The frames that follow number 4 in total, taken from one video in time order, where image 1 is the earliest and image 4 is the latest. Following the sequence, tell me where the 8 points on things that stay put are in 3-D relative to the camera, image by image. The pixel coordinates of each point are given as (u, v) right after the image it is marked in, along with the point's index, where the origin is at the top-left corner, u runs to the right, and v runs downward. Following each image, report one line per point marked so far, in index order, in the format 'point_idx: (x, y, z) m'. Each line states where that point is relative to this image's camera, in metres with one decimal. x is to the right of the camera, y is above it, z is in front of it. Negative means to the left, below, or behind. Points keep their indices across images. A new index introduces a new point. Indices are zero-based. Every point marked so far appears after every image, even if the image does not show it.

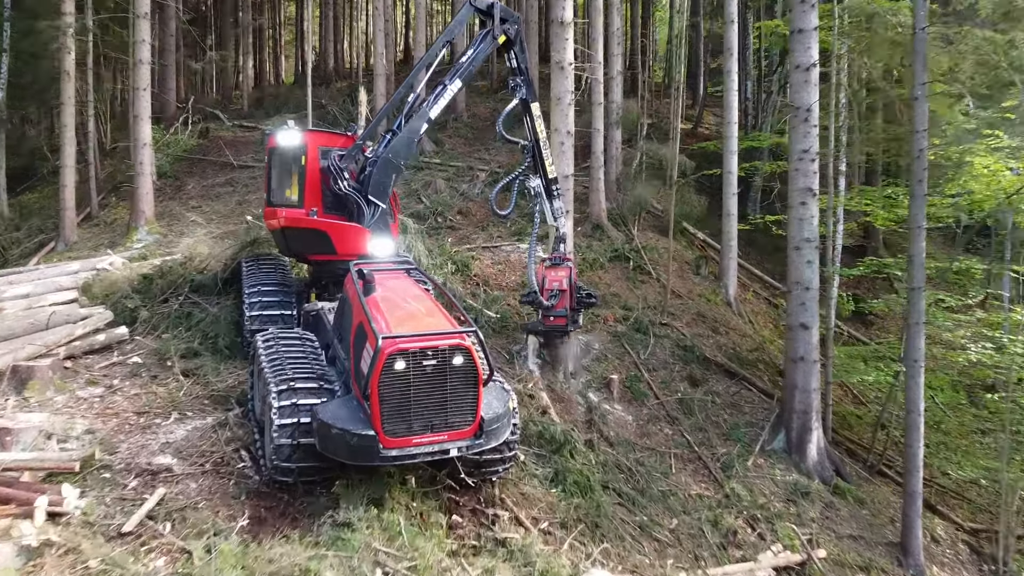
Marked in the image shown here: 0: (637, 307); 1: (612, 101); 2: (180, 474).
0: (+1.8, -0.3, +9.4) m
1: (+1.8, +3.4, +12.0) m
2: (-2.5, -1.4, +5.1) m
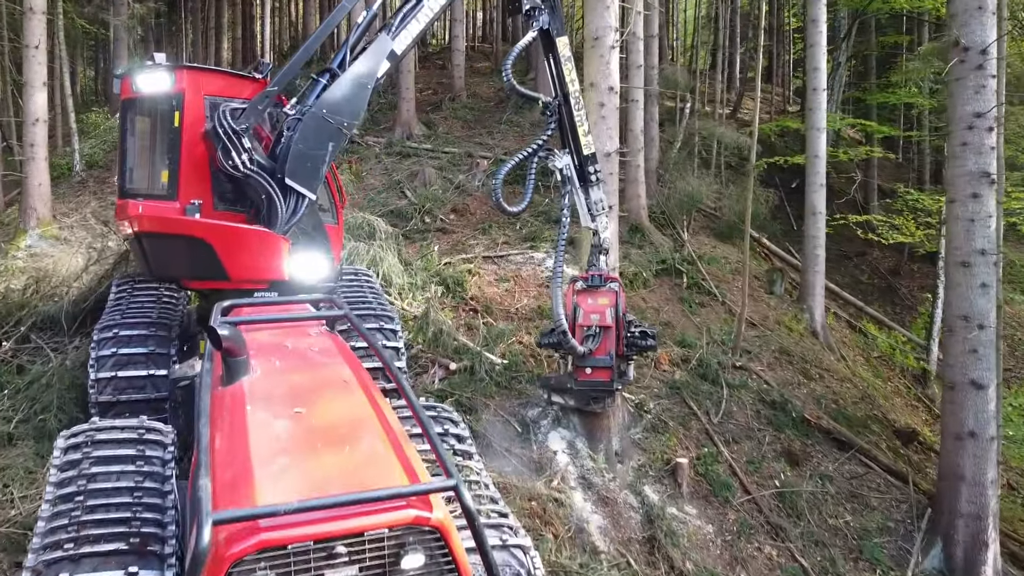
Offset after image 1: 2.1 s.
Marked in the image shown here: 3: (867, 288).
0: (+1.9, -0.5, +6.7) m
1: (+1.9, +3.1, +9.3) m
2: (-2.4, -1.7, +2.4) m
3: (+6.2, 0.0, +11.7) m
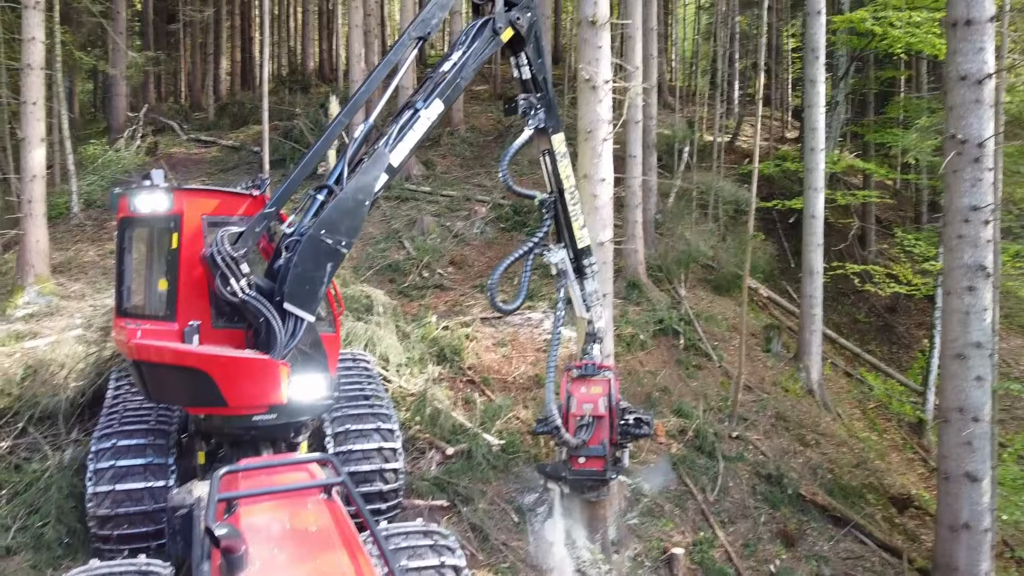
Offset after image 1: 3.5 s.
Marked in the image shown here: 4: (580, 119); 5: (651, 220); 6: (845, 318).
0: (+1.9, -1.2, +6.7) m
1: (+1.9, +2.4, +9.3) m
2: (-2.4, -2.4, +2.4) m
3: (+6.2, -0.7, +11.7) m
4: (+0.5, +1.3, +5.1) m
5: (+1.9, +0.9, +9.0) m
6: (+5.8, -0.5, +11.7) m
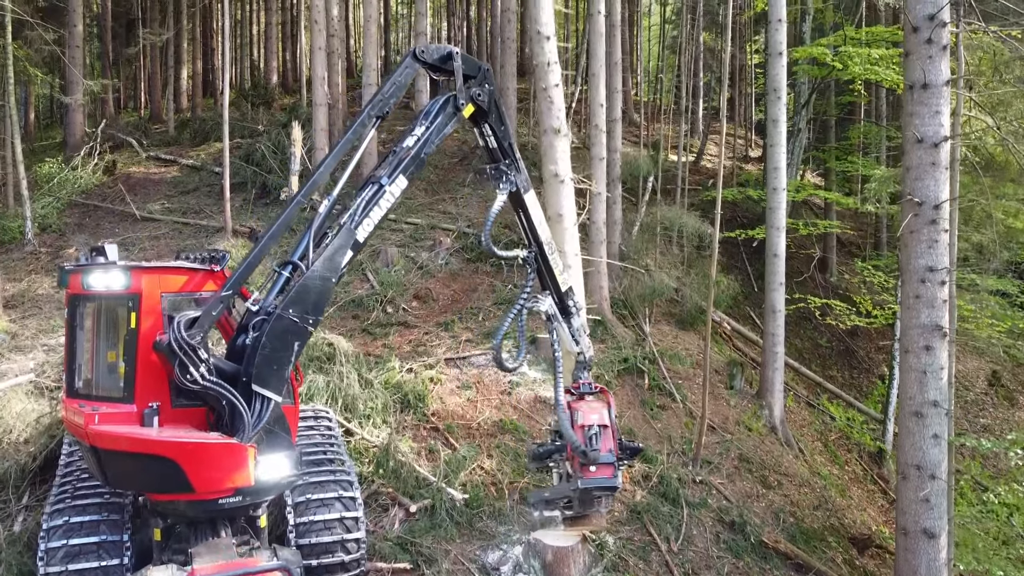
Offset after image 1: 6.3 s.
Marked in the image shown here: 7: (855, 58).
0: (+1.5, -1.7, +6.8) m
1: (+1.5, +1.9, +9.3) m
2: (-2.6, -2.8, +2.2) m
3: (+5.6, -1.2, +11.9) m
4: (+0.3, +0.8, +5.1) m
5: (+1.5, +0.5, +9.1) m
6: (+5.3, -1.0, +11.9) m
7: (+5.4, +3.6, +10.4) m
